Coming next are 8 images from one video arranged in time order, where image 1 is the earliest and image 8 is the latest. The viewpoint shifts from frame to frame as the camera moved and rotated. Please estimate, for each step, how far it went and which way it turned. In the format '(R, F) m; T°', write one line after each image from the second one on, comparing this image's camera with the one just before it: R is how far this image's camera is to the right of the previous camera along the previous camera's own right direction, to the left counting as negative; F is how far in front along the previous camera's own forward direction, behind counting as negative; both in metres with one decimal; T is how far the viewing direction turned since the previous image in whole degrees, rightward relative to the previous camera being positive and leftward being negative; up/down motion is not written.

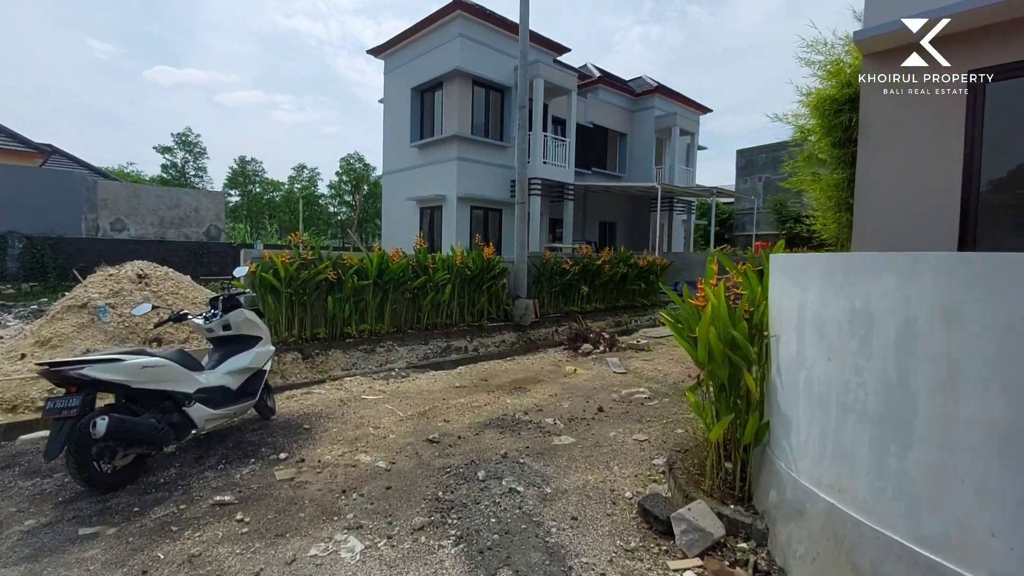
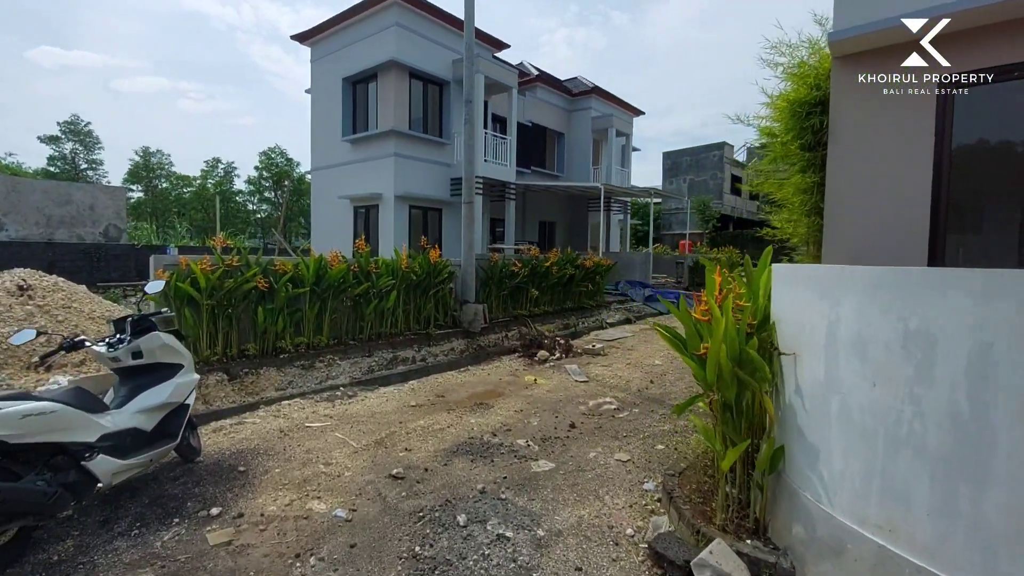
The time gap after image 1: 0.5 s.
(-0.2, +0.4) m; +8°
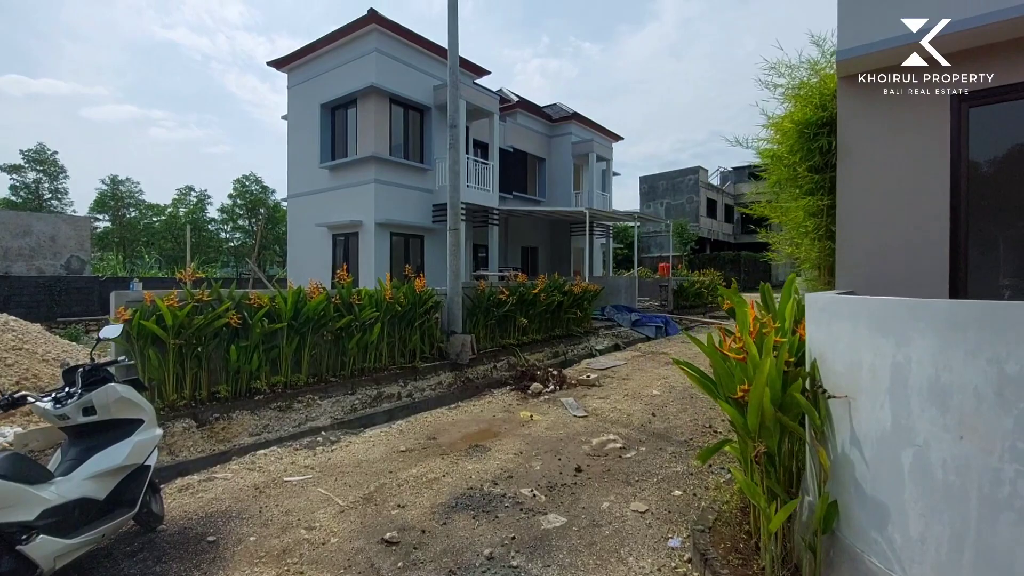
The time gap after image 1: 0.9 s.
(-0.1, +0.3) m; +2°
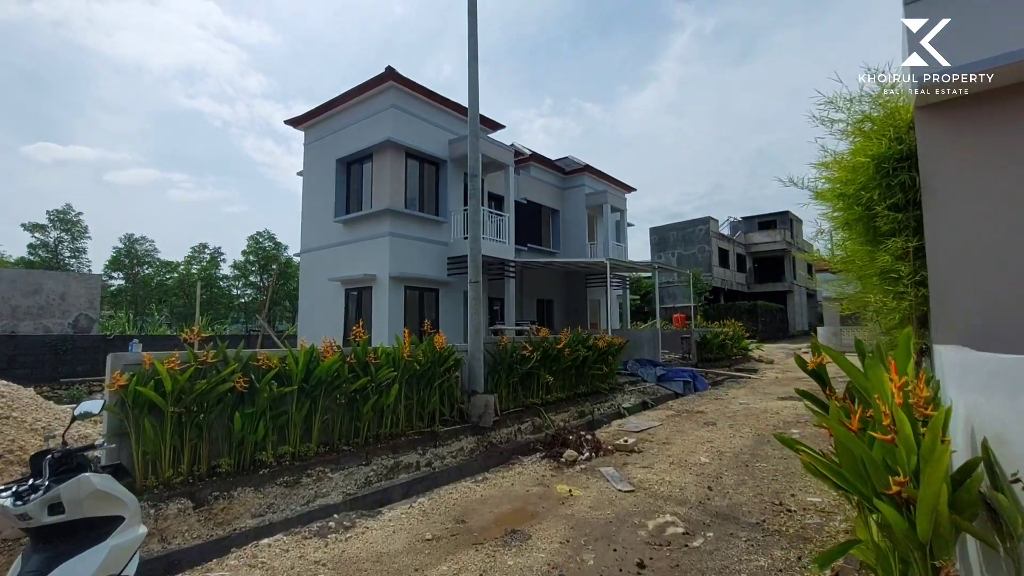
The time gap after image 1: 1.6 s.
(-0.2, +0.4) m; -1°
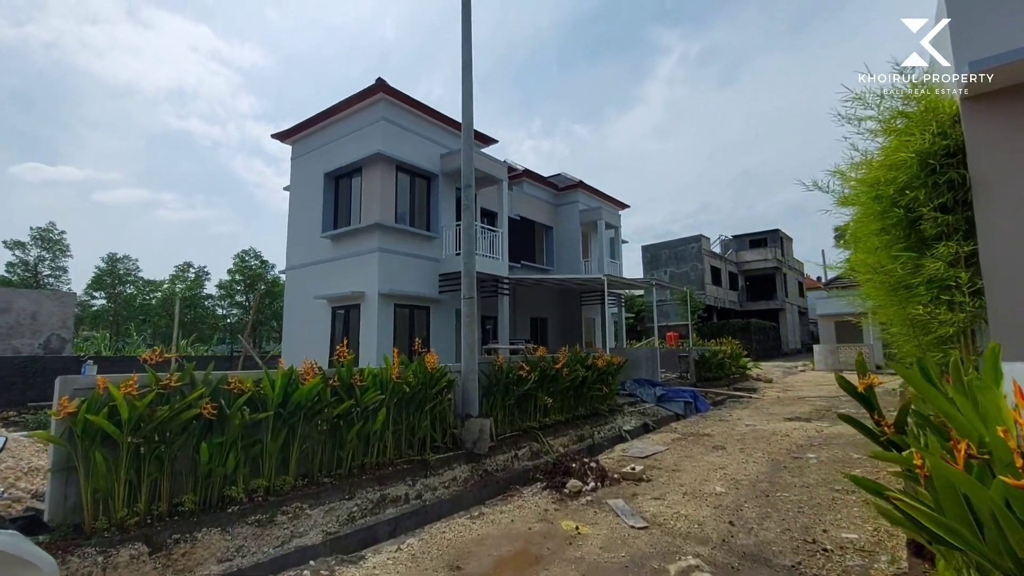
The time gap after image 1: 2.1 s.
(-0.1, +0.4) m; +1°
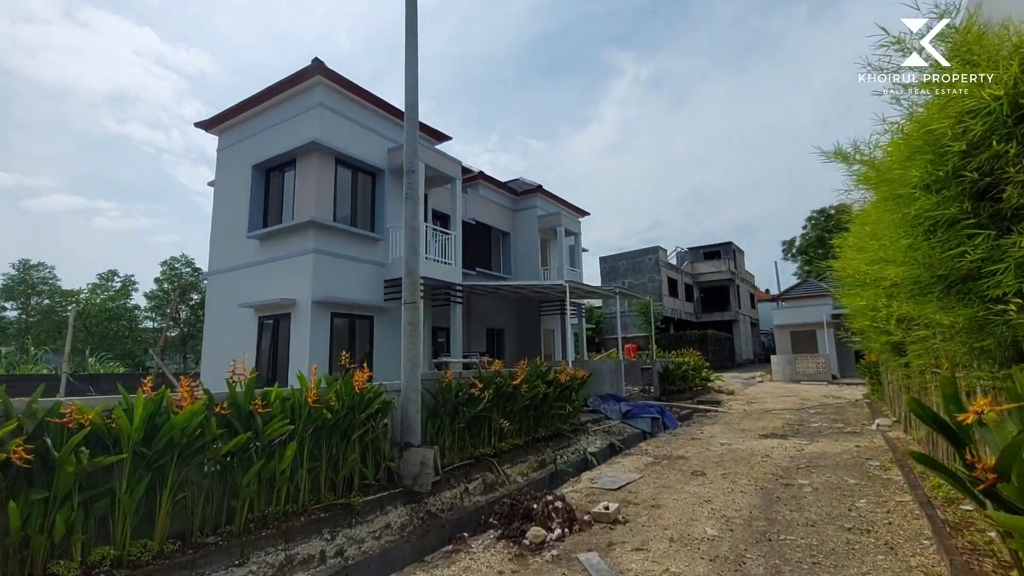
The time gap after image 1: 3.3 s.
(+0.1, +0.9) m; +5°
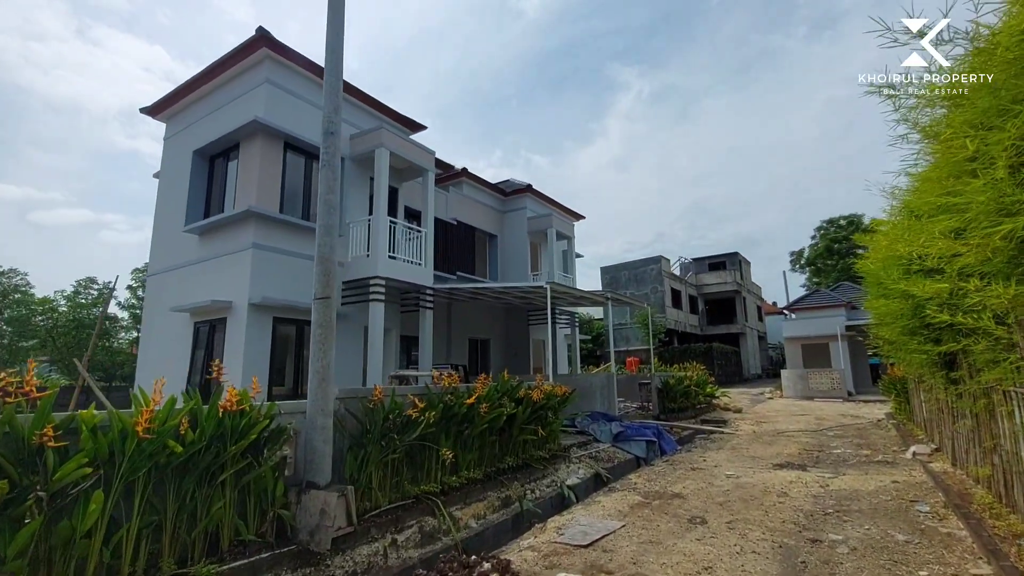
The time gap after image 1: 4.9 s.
(+0.5, +1.2) m; -1°
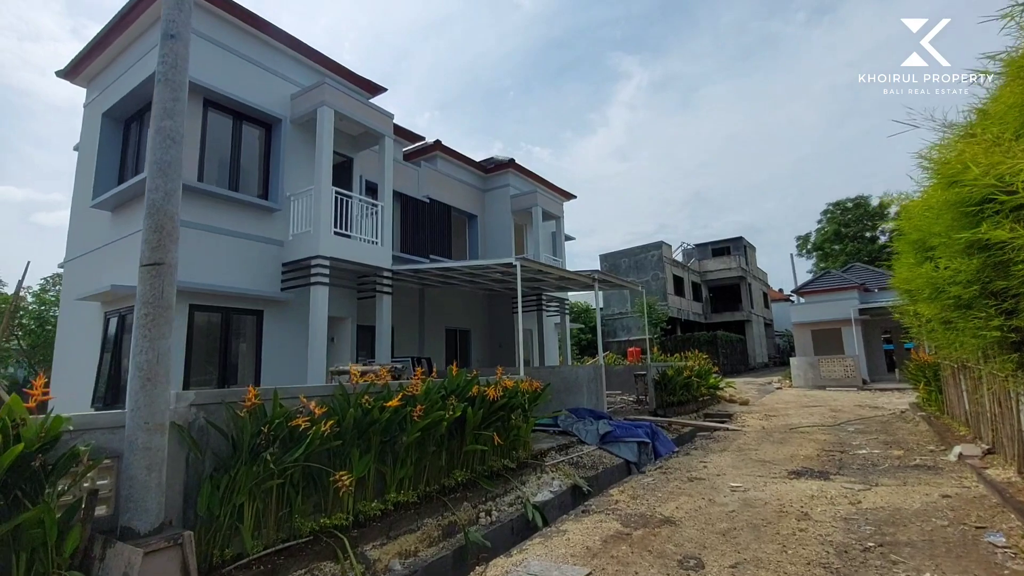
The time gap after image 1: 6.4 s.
(+0.5, +1.2) m; 0°
